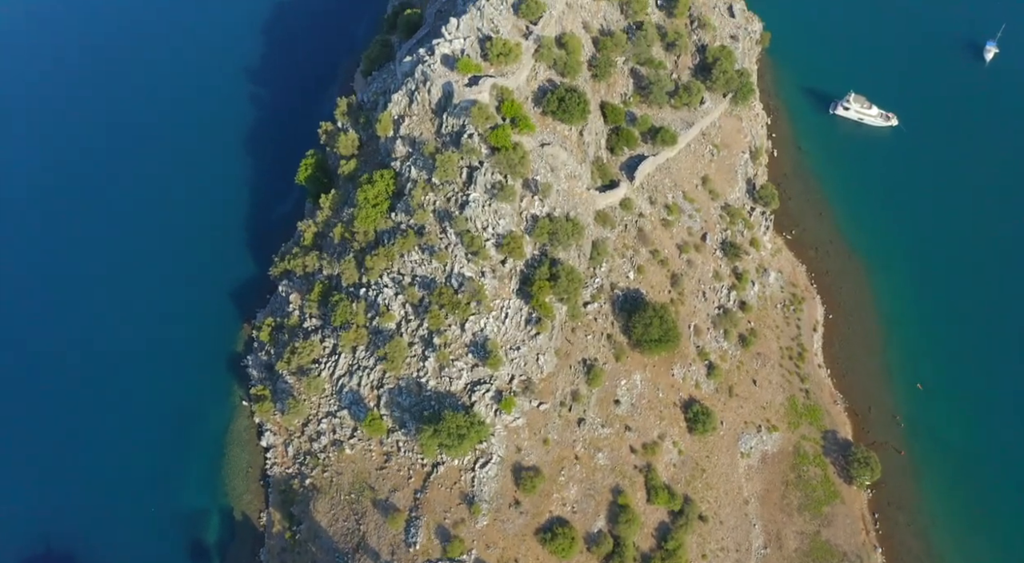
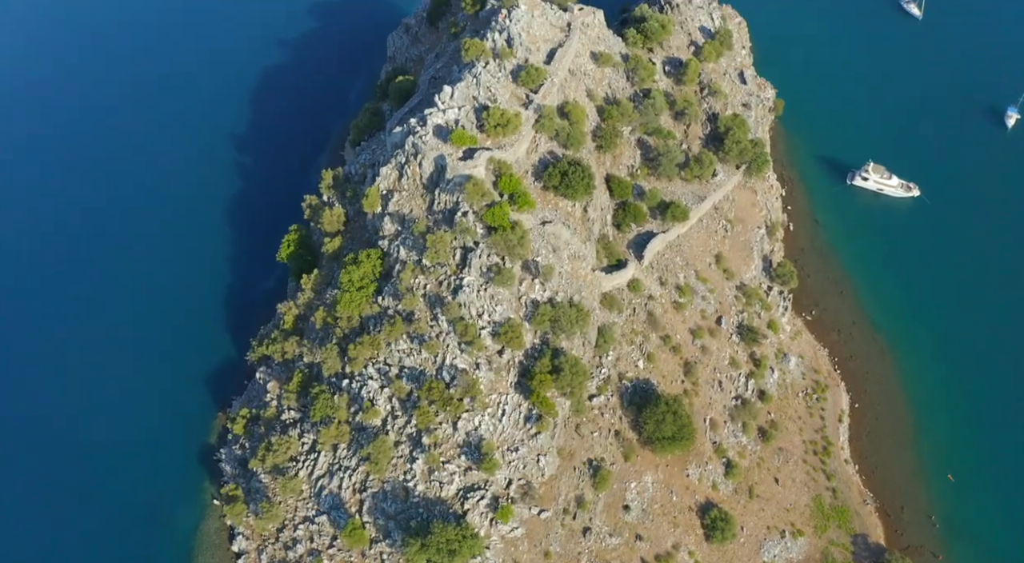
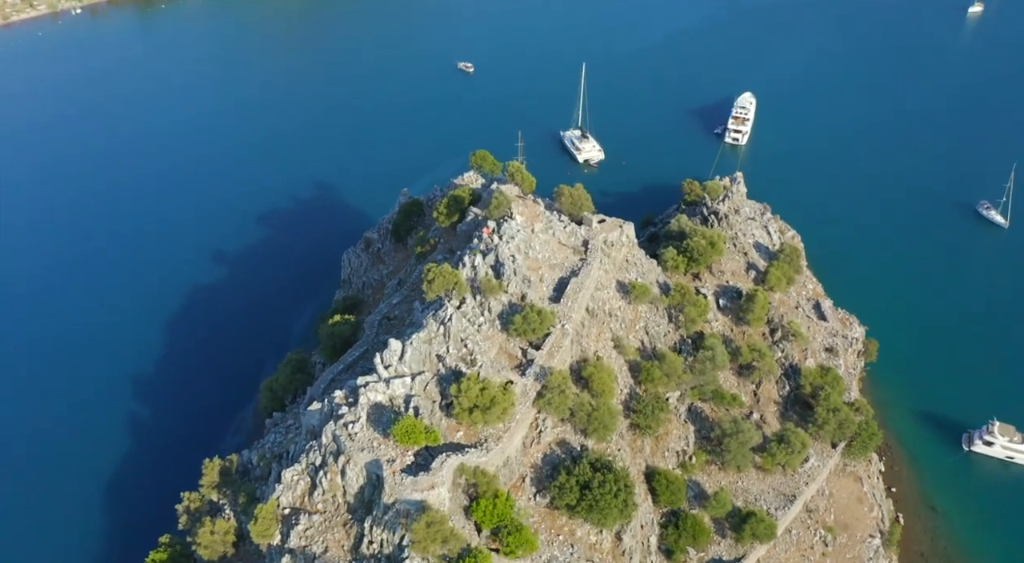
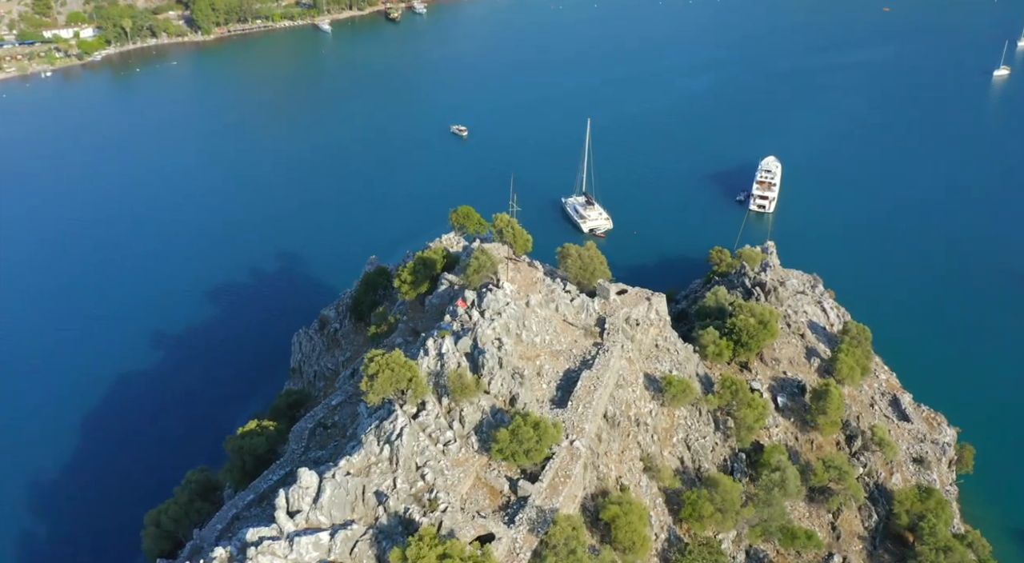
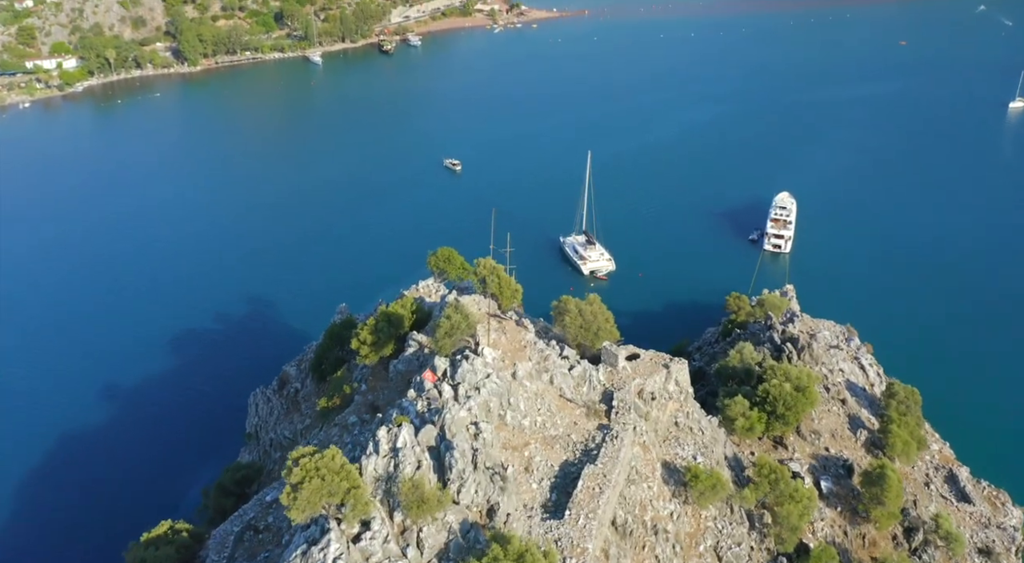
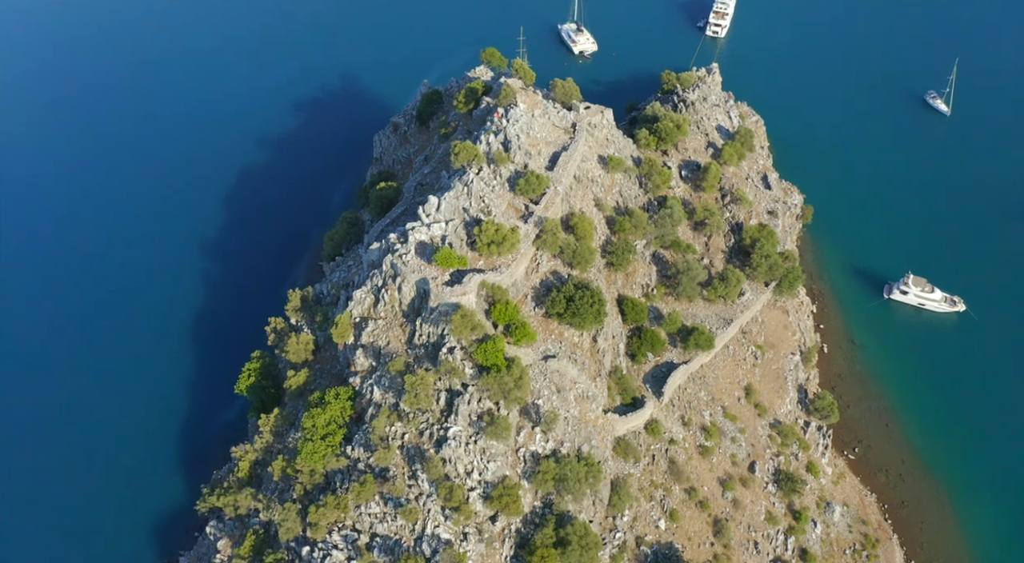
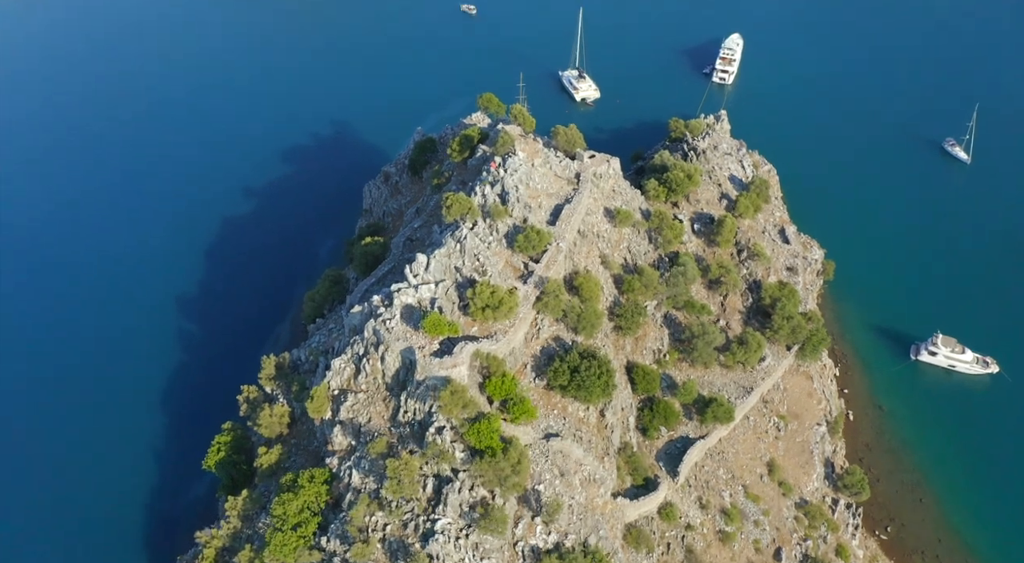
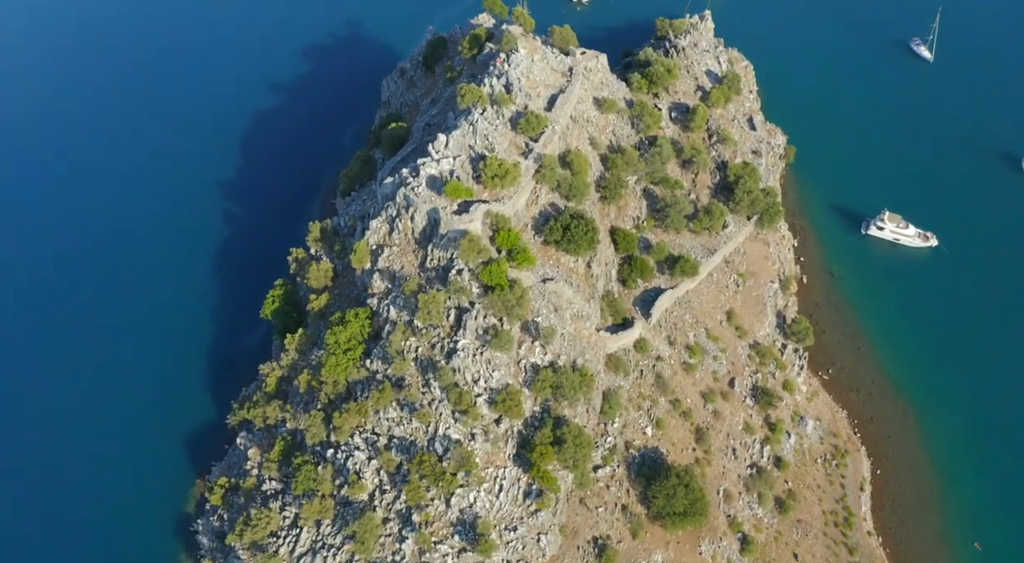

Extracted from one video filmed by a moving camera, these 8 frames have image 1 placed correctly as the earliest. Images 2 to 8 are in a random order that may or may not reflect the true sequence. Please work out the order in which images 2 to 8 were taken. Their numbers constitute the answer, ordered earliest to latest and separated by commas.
2, 8, 6, 7, 3, 4, 5
